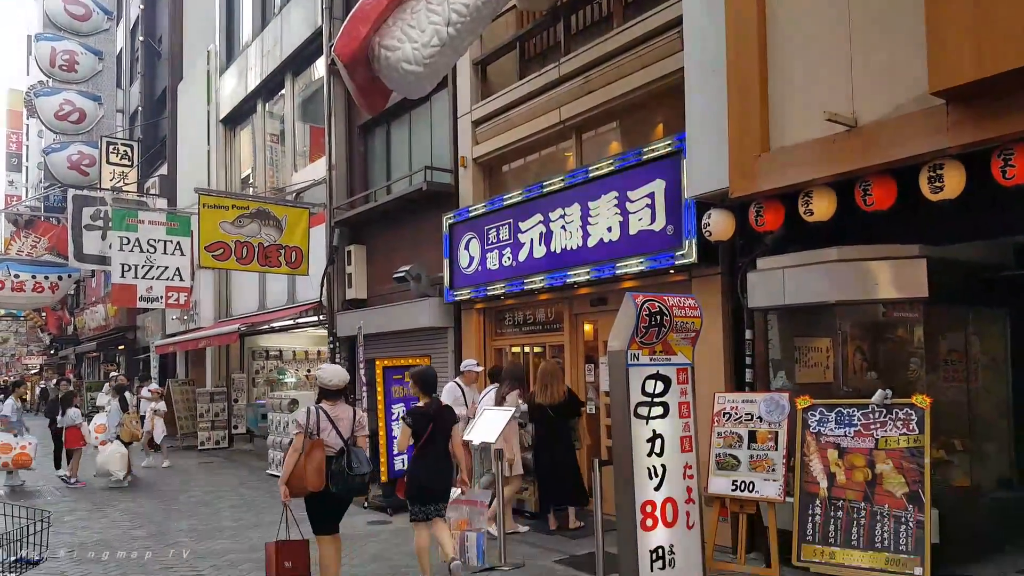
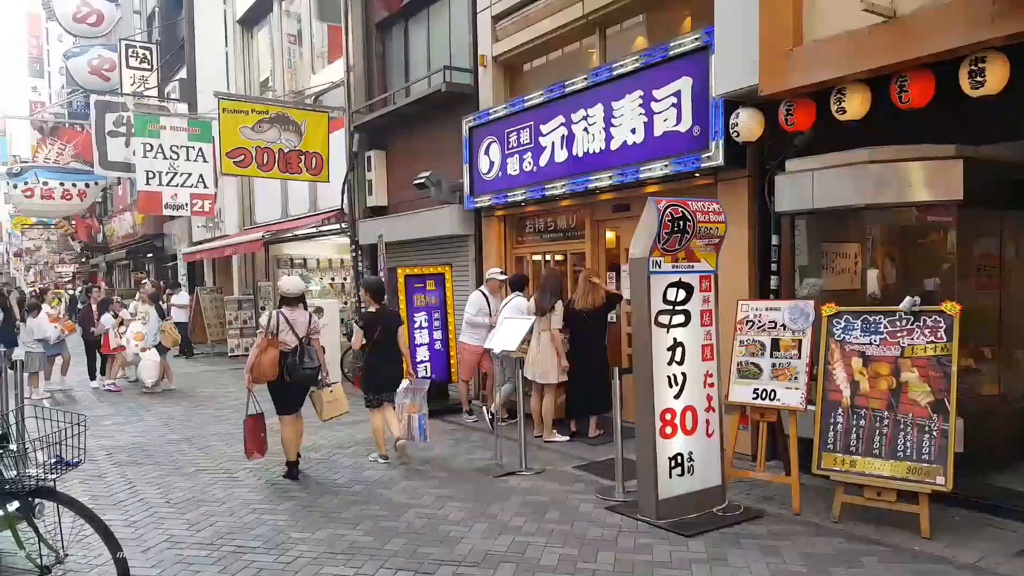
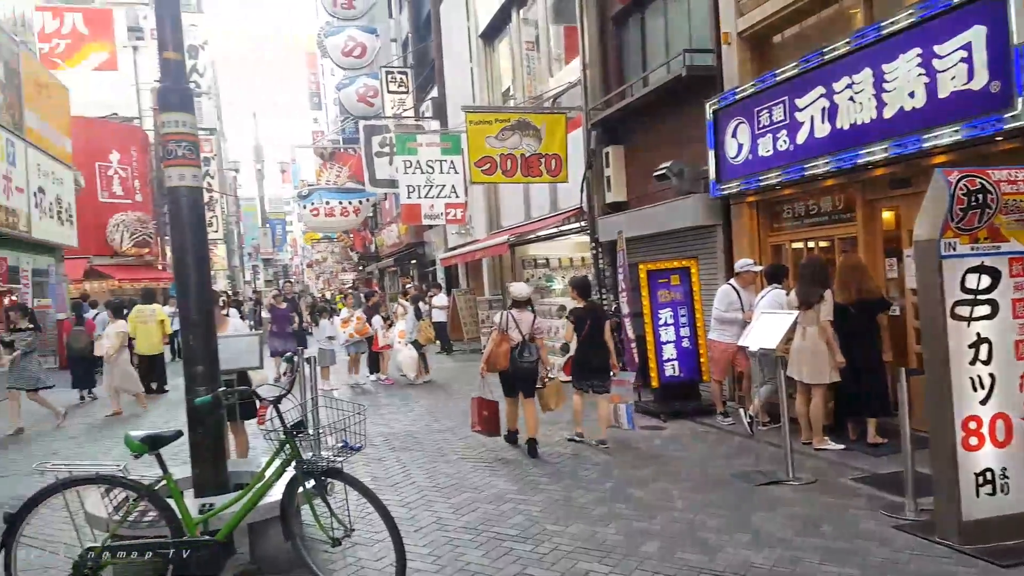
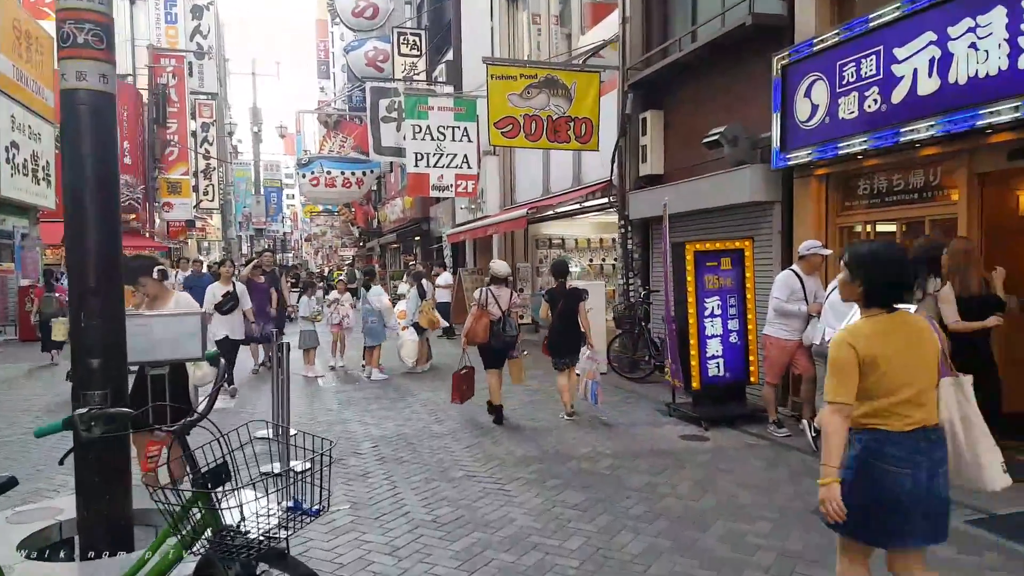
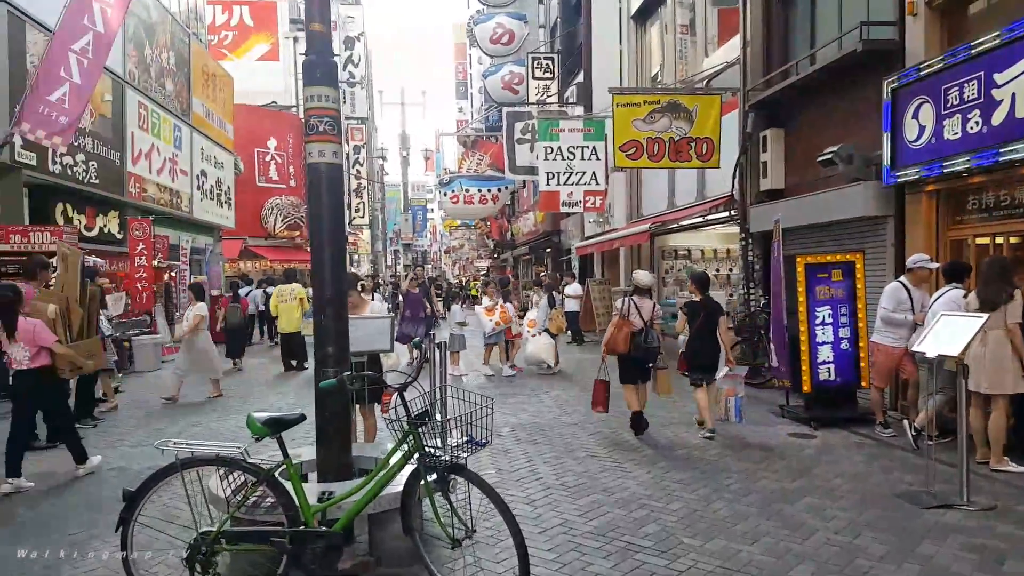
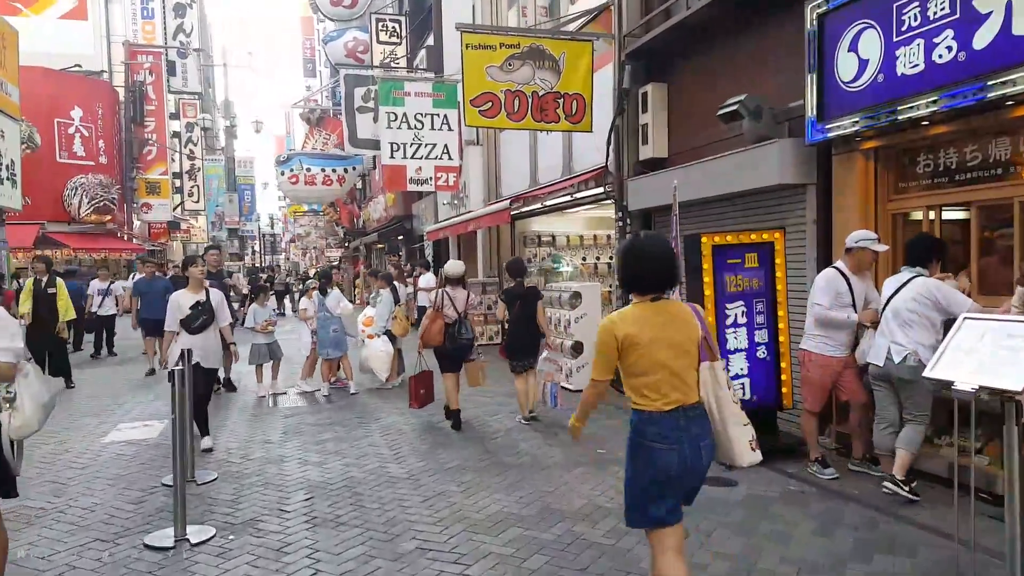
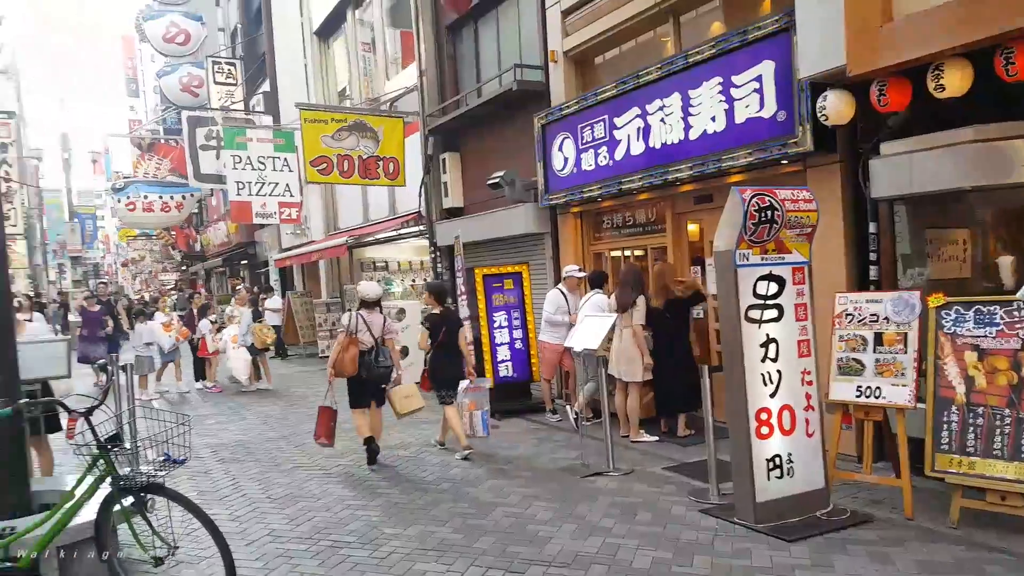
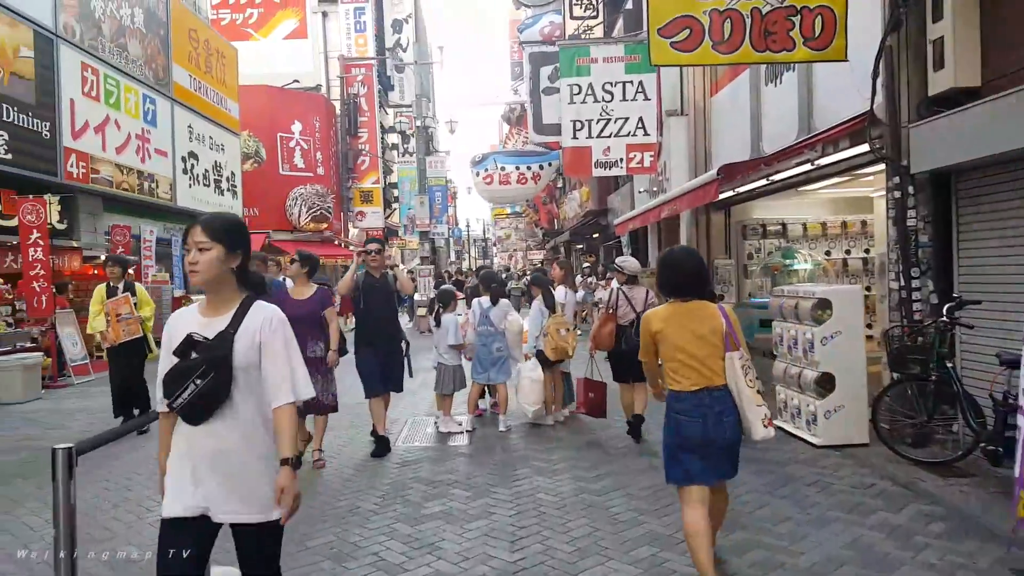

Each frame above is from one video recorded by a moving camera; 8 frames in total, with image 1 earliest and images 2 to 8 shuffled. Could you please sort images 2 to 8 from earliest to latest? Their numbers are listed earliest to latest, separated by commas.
2, 7, 3, 5, 4, 6, 8
